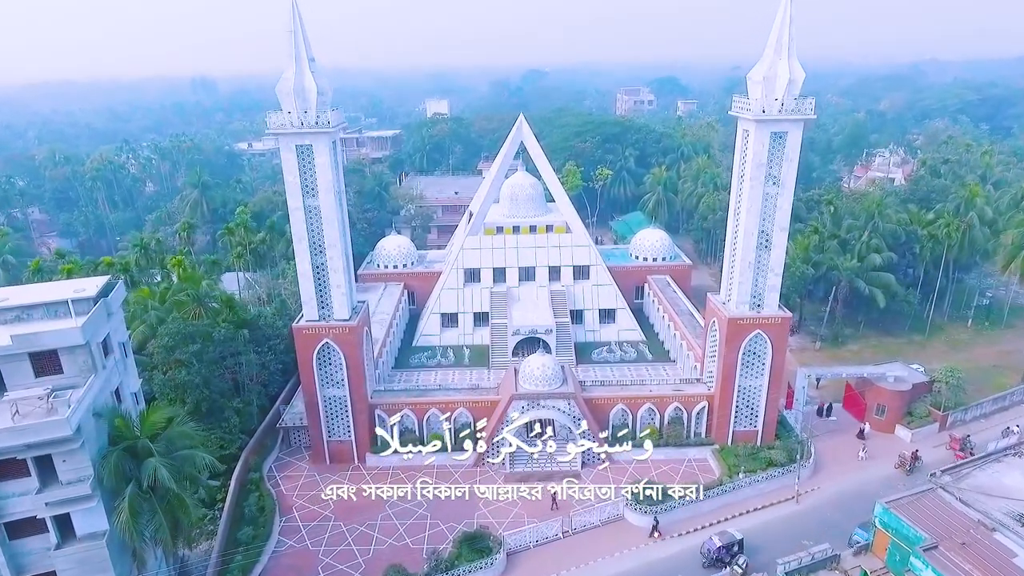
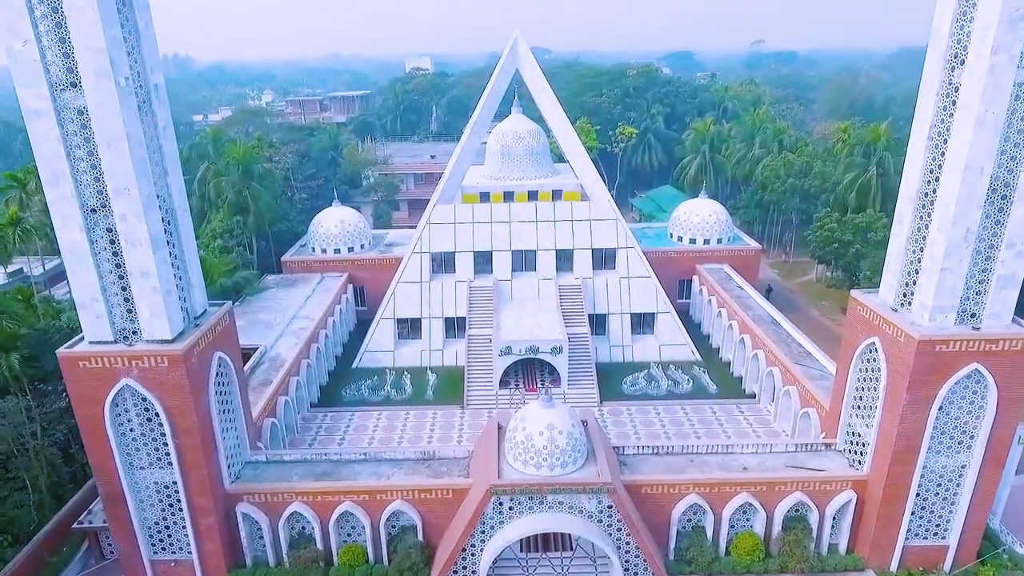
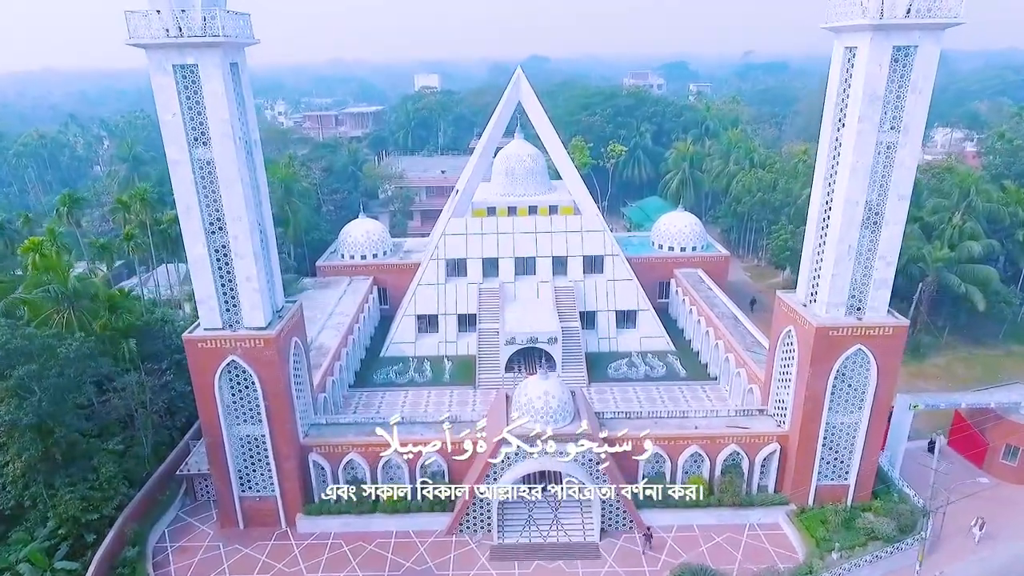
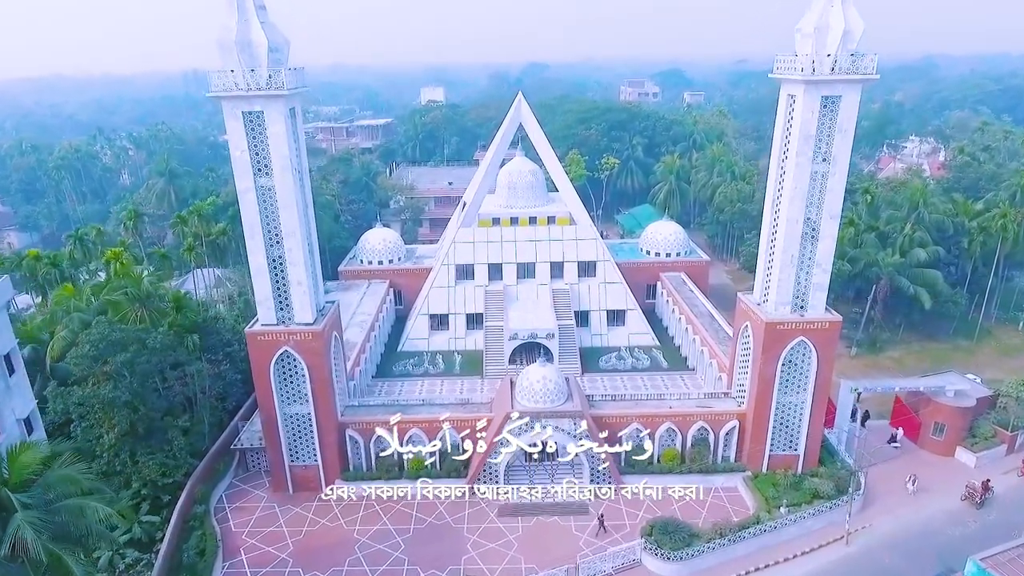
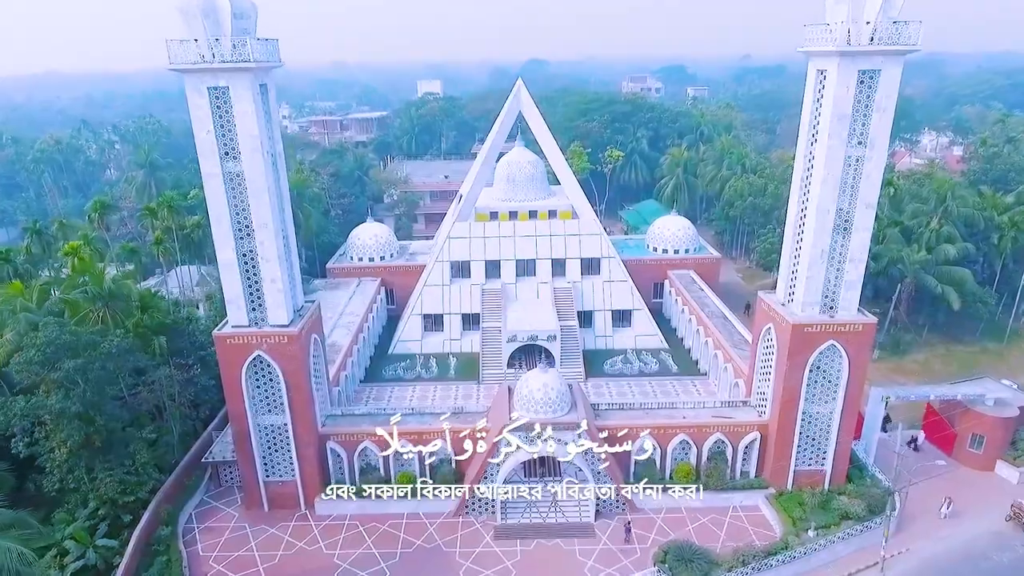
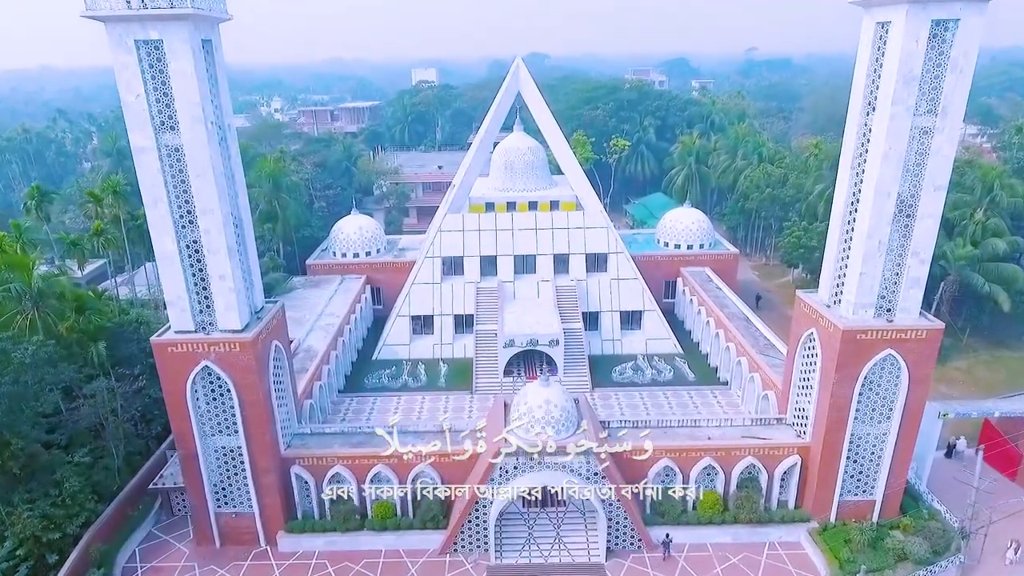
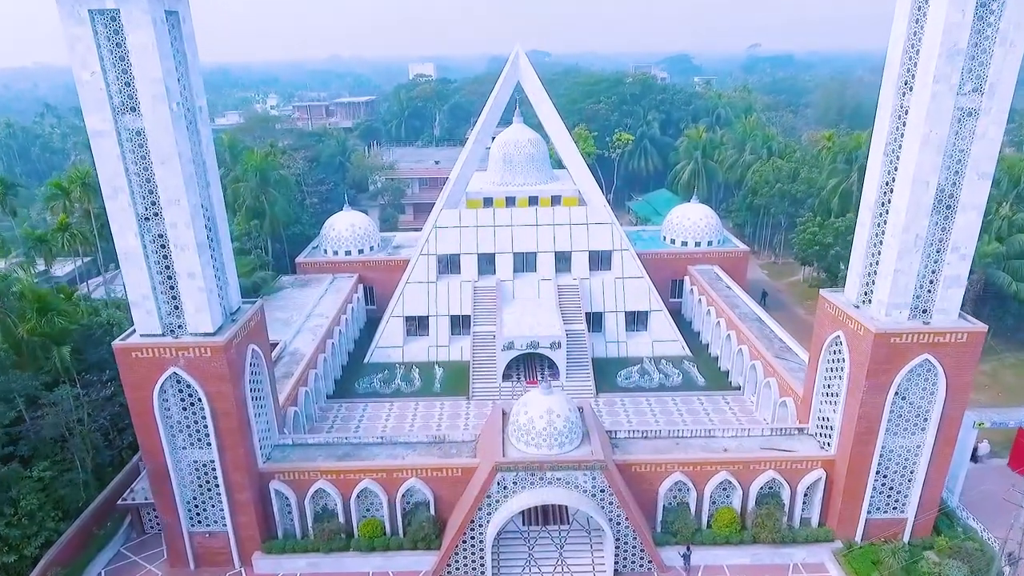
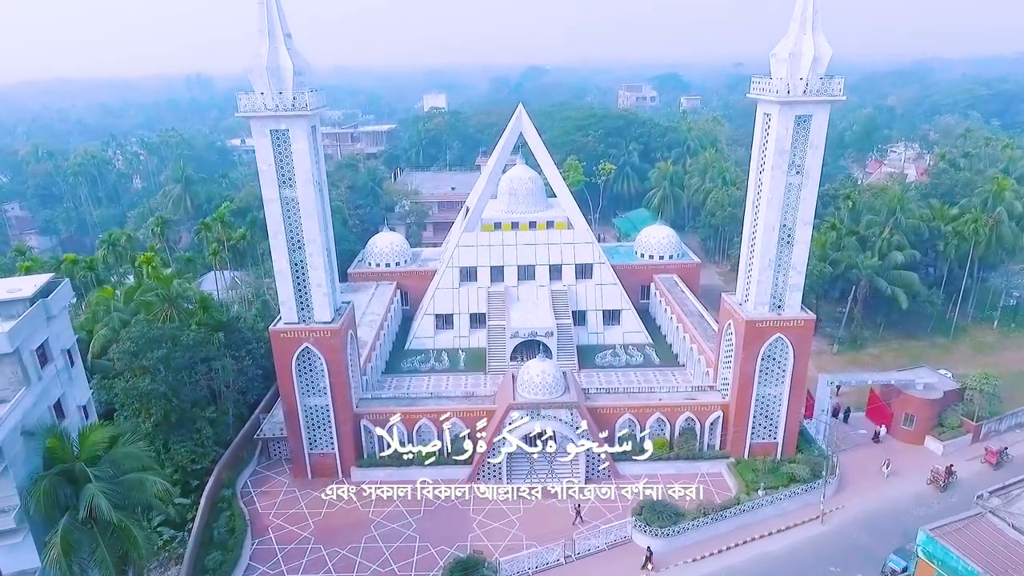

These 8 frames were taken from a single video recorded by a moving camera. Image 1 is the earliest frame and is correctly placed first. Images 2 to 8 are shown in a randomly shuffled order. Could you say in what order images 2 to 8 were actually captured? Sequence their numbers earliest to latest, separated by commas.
8, 4, 5, 3, 6, 7, 2
